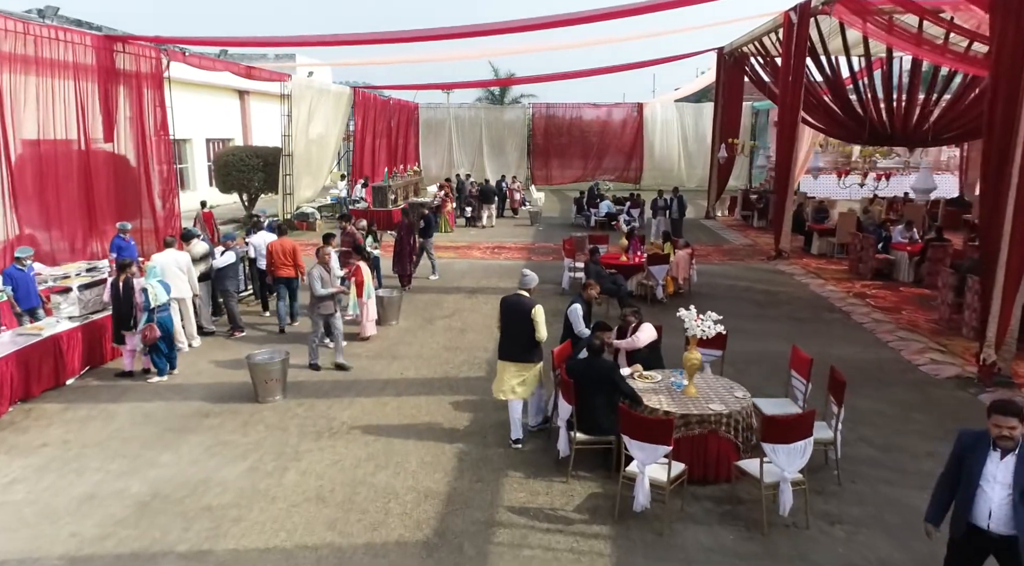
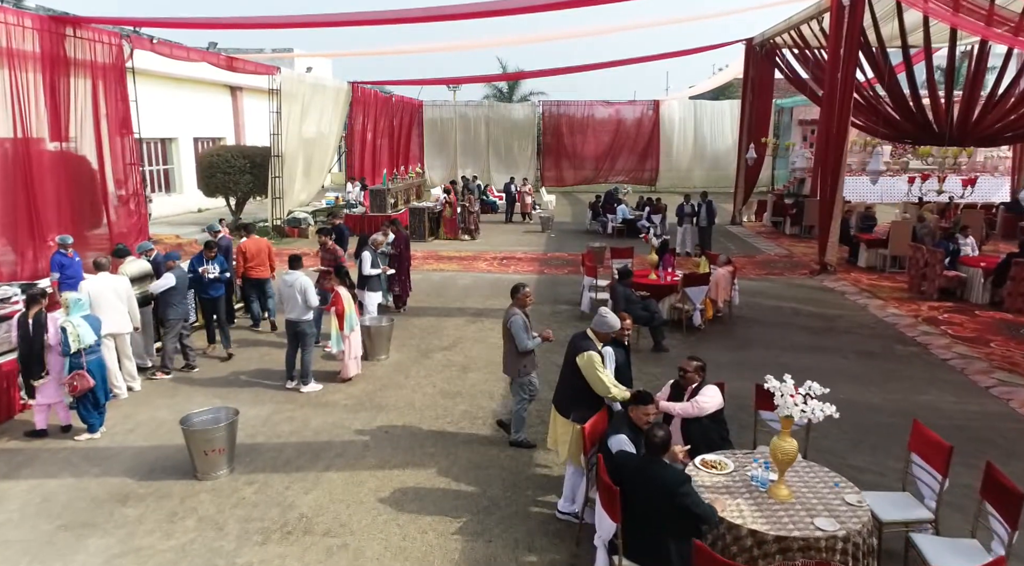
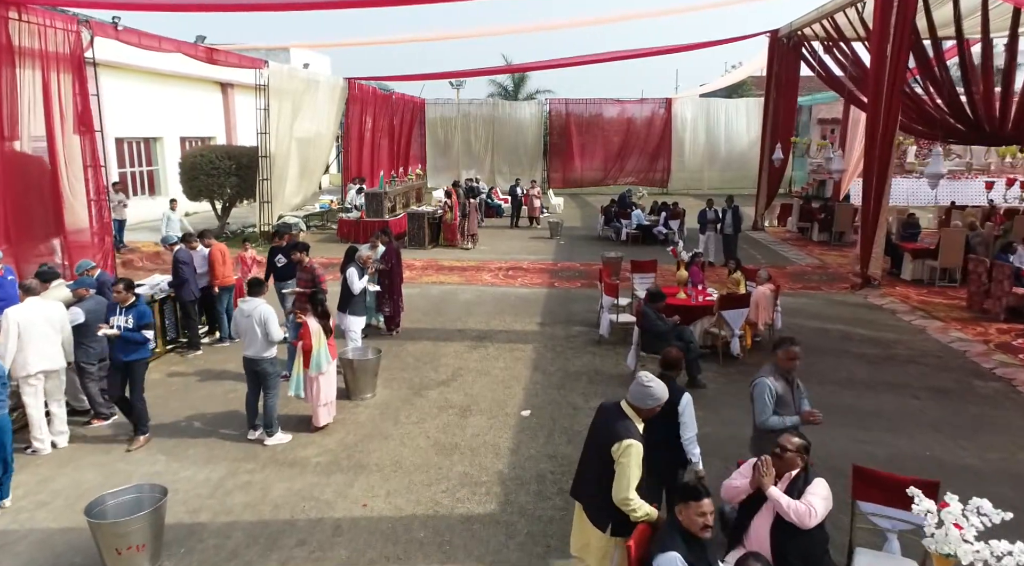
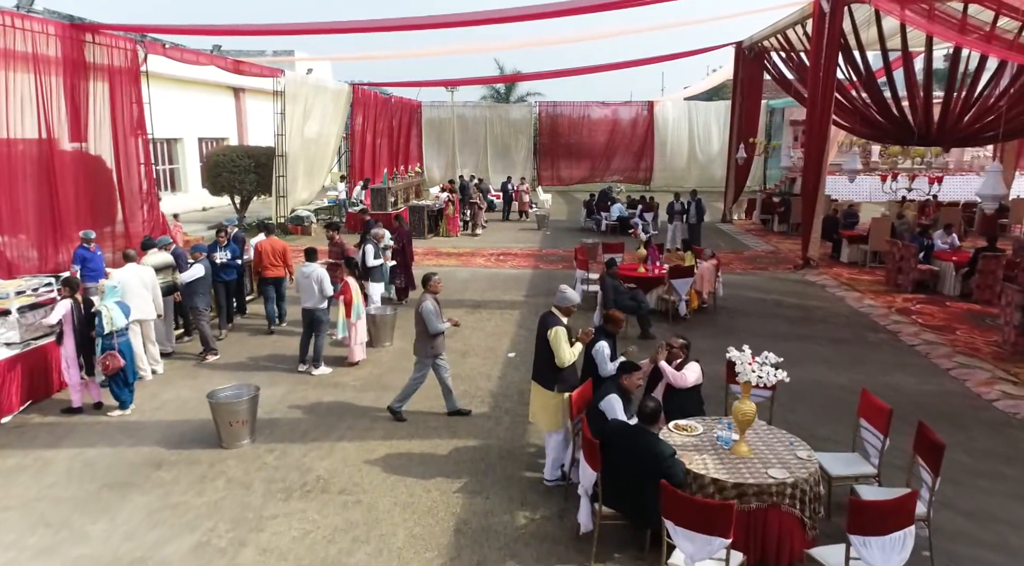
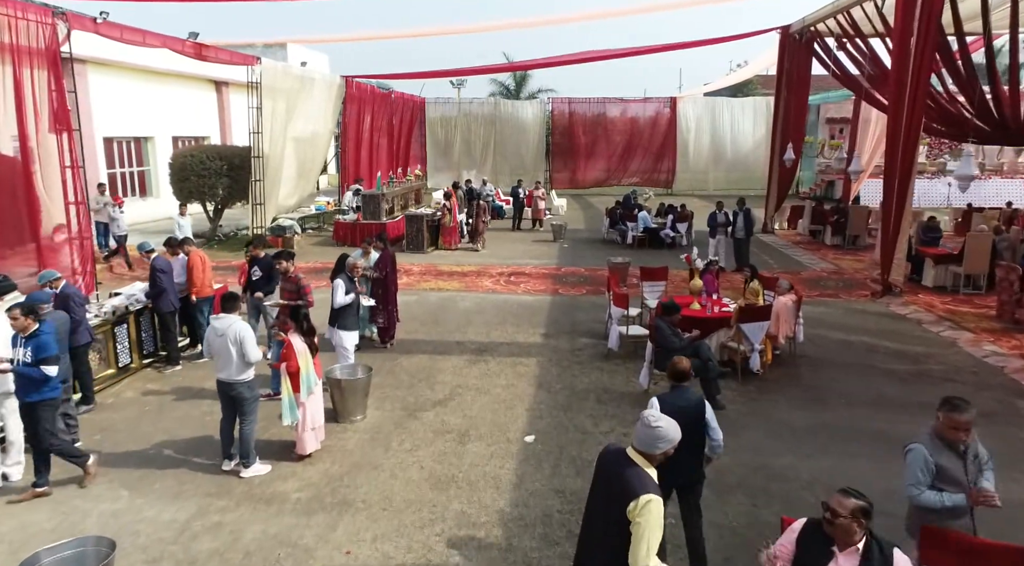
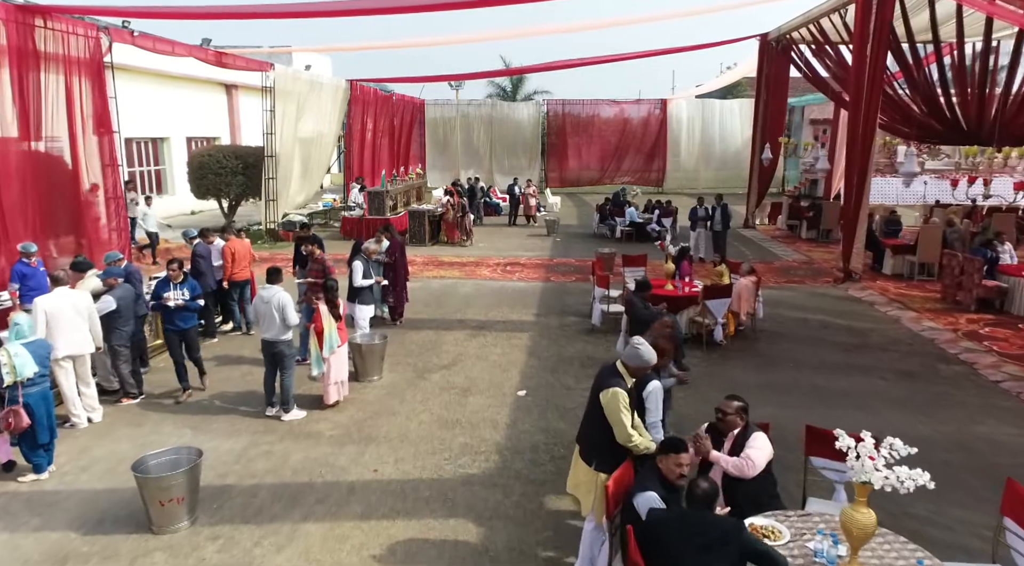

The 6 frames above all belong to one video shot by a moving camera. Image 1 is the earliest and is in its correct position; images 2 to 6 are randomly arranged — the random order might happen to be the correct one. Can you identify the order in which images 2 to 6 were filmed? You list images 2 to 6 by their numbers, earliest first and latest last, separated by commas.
4, 2, 6, 3, 5
